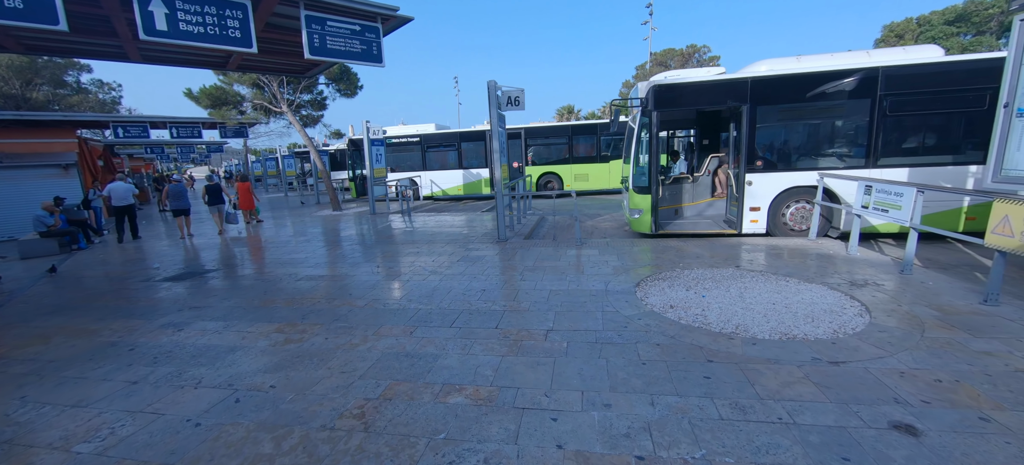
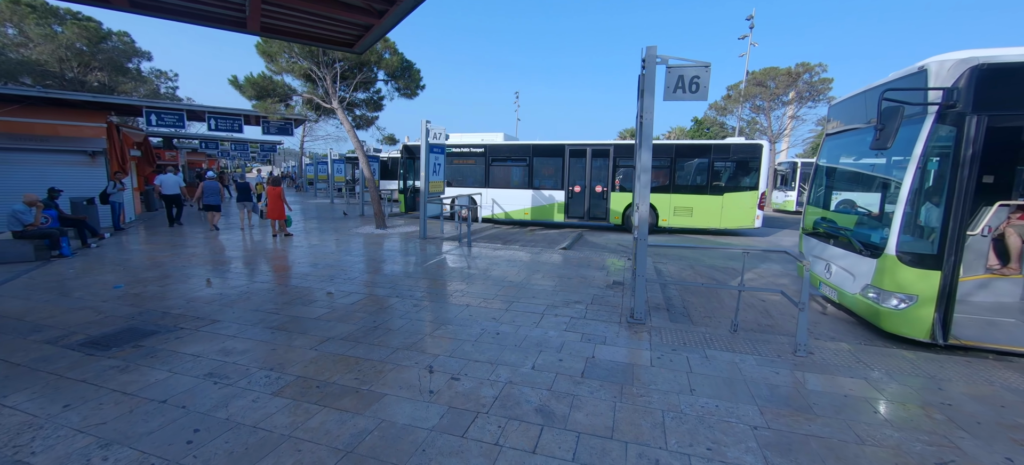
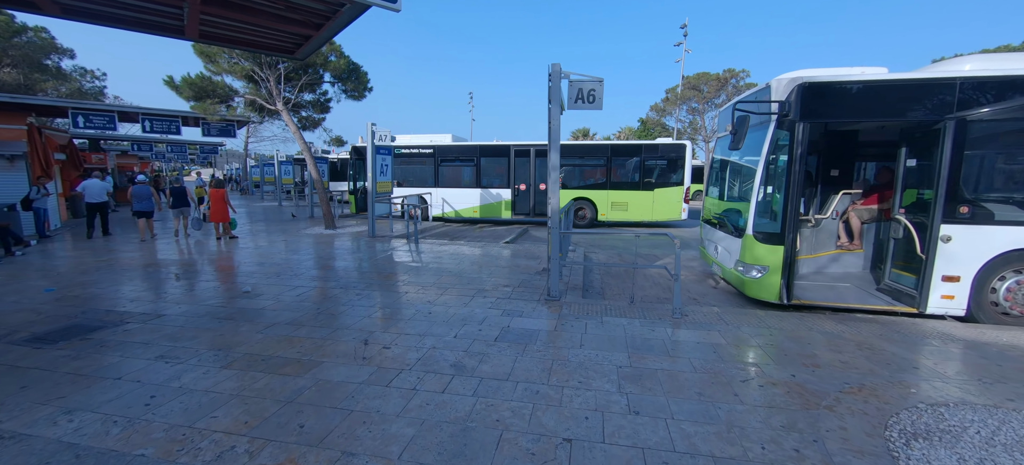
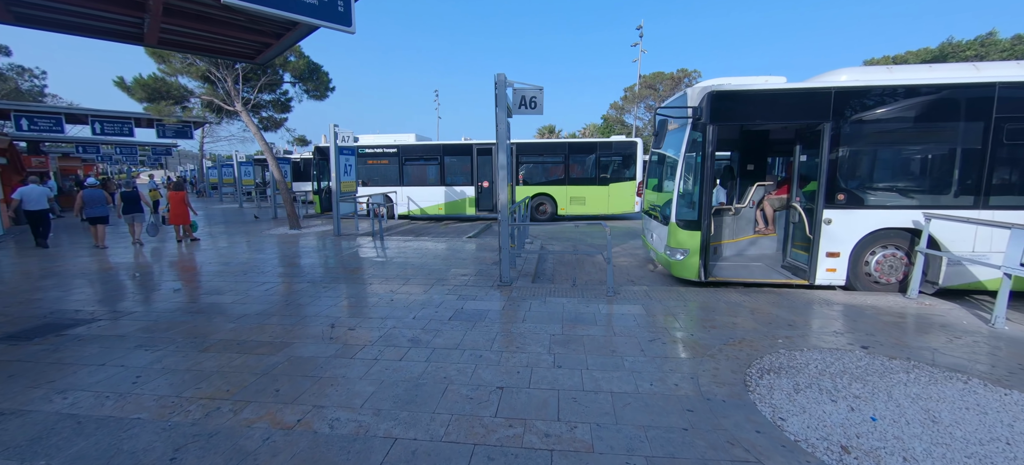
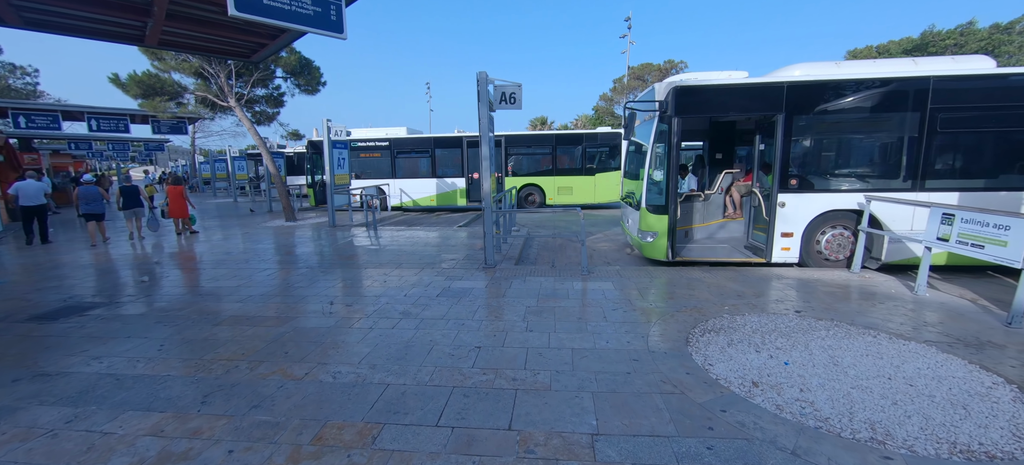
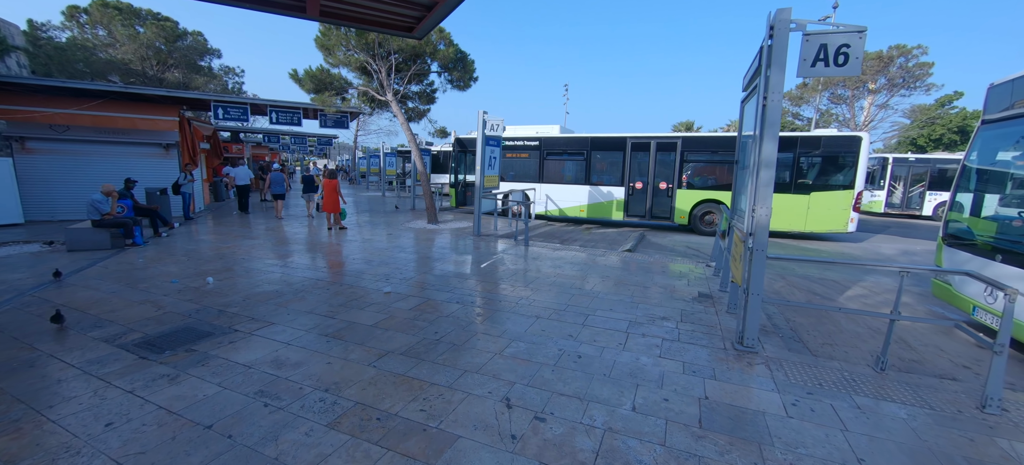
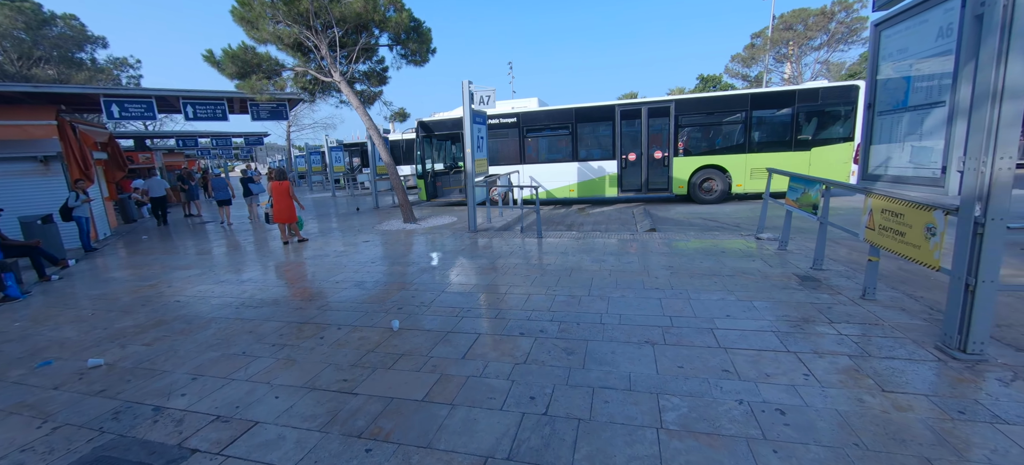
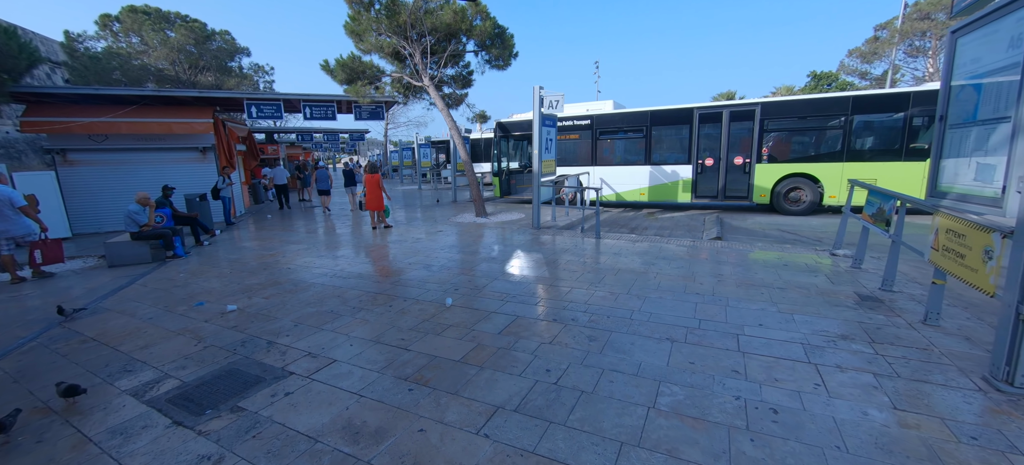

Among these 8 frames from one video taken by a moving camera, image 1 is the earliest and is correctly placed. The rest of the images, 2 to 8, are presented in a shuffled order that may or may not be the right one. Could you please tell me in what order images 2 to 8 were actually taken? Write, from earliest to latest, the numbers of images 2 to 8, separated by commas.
5, 4, 3, 2, 6, 8, 7
